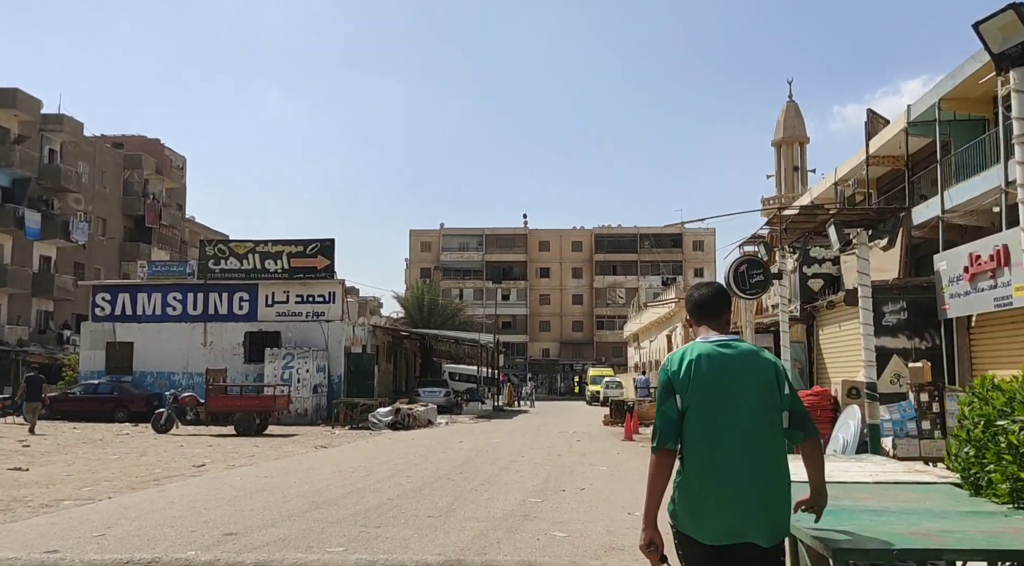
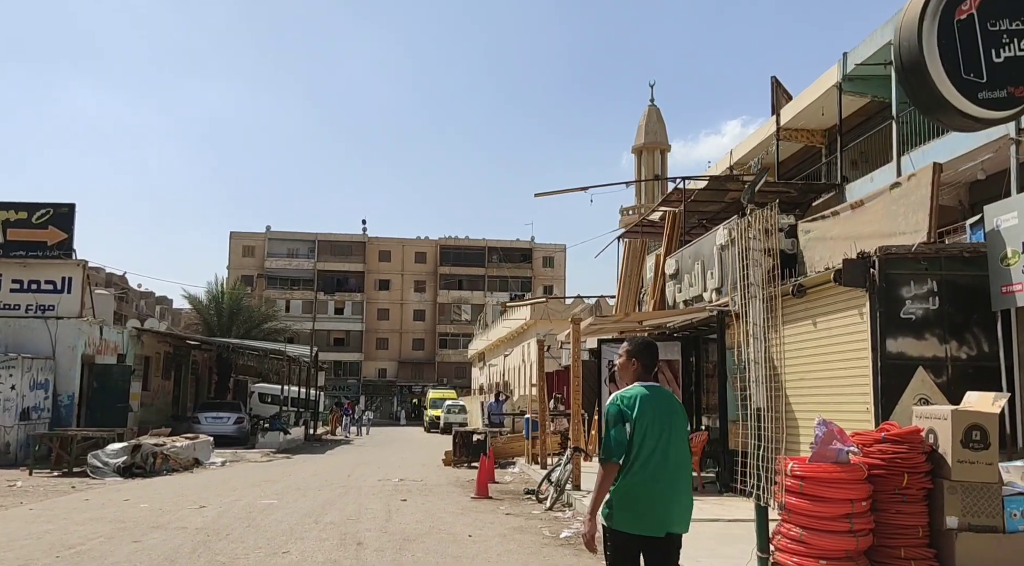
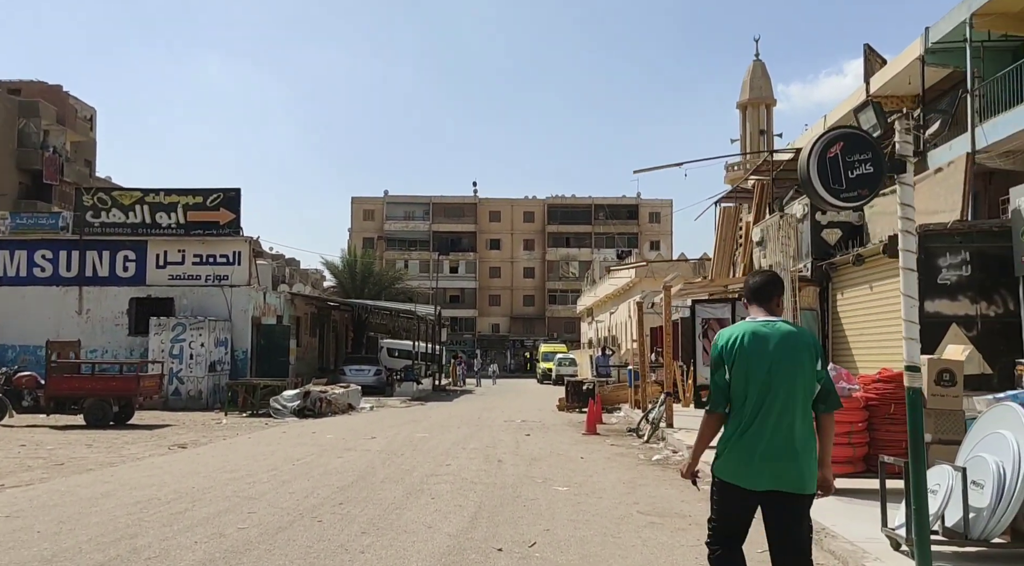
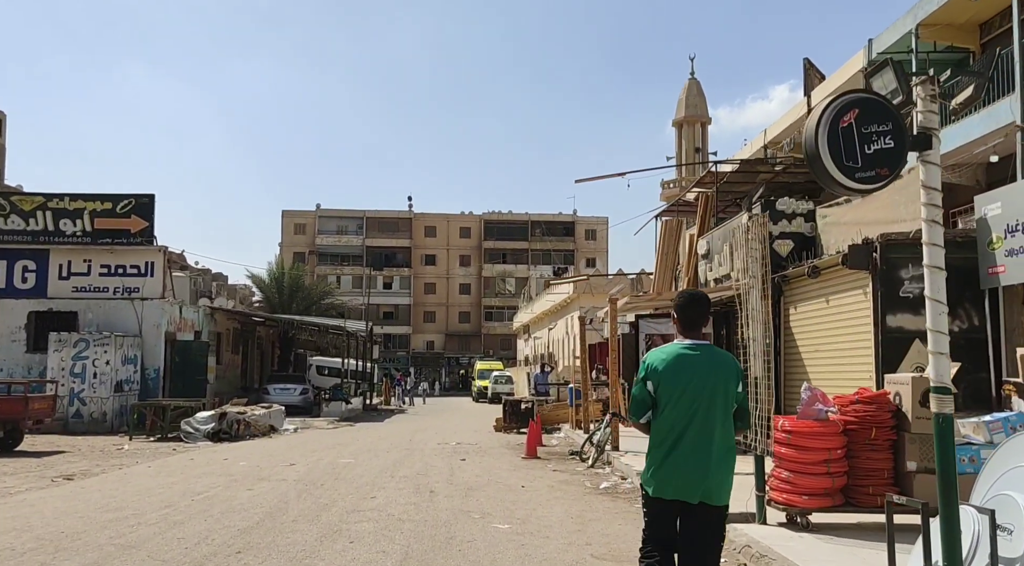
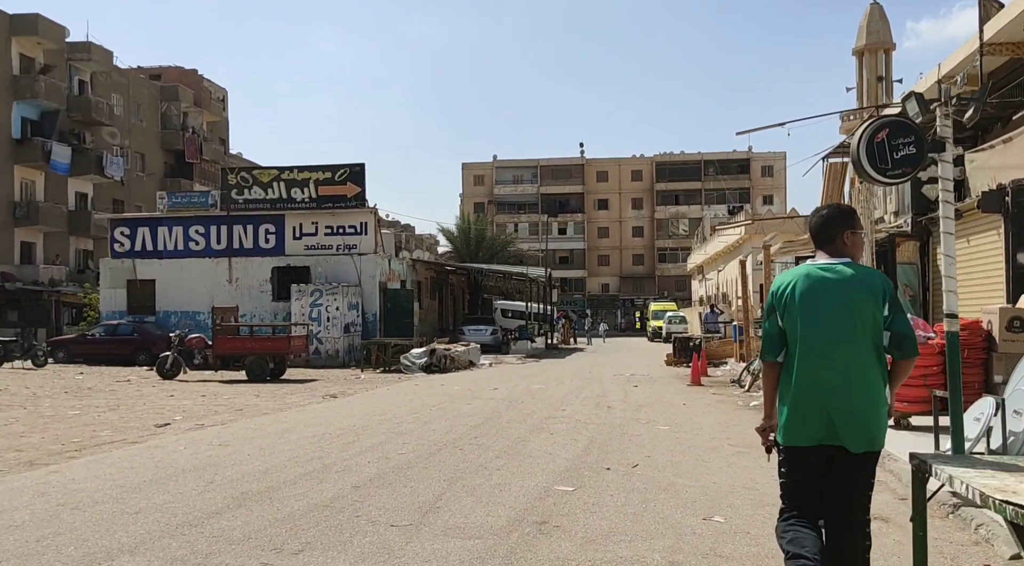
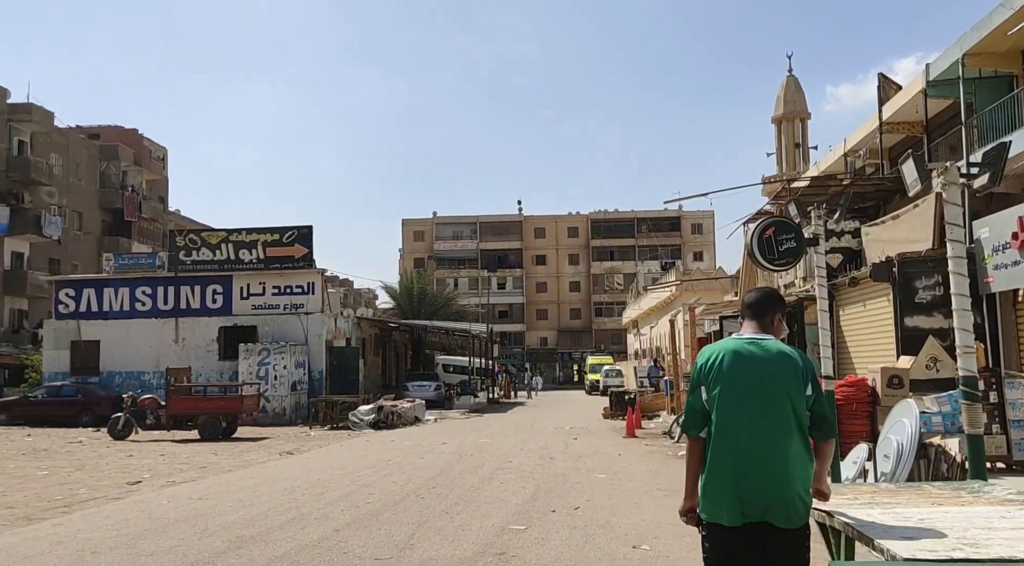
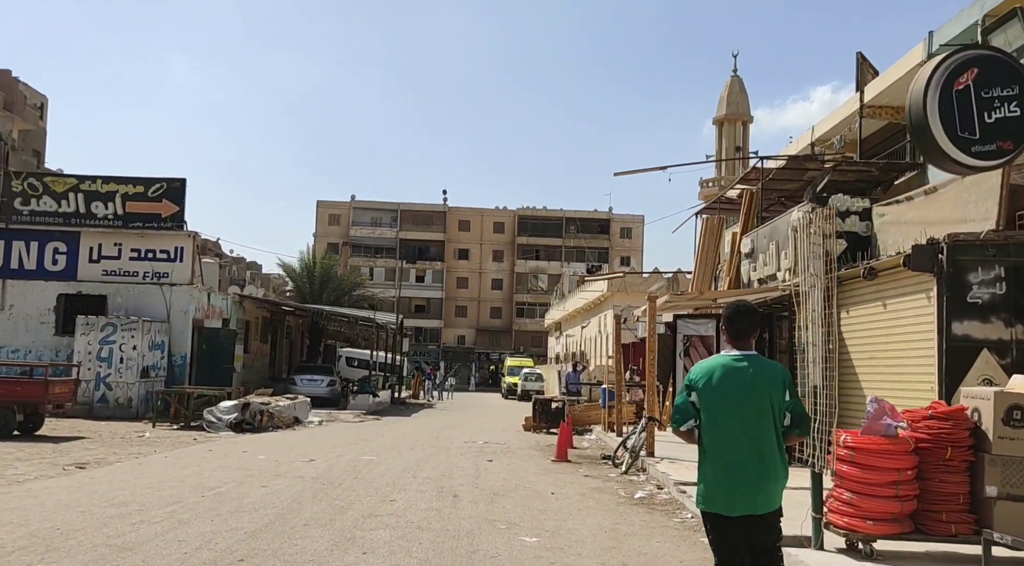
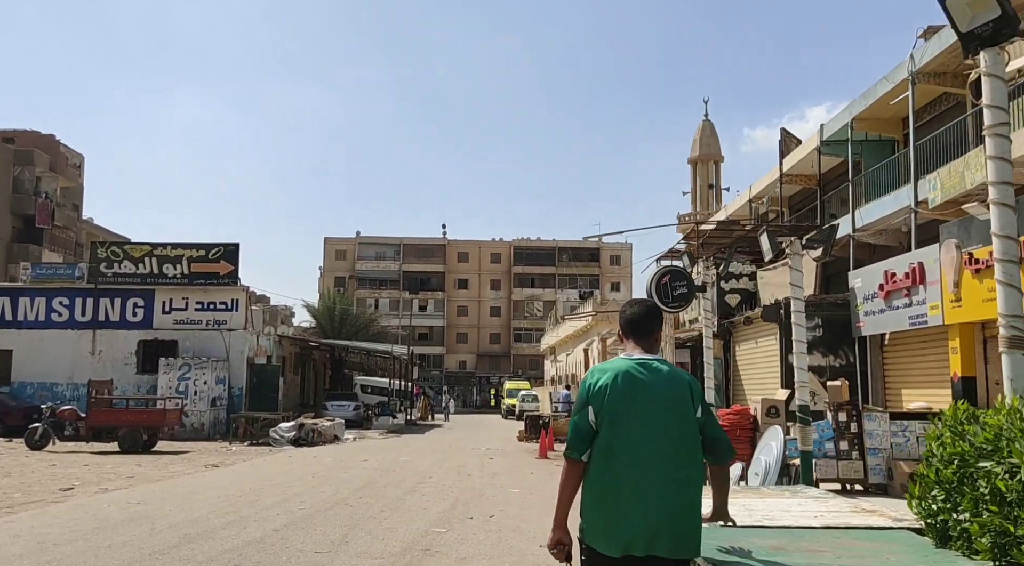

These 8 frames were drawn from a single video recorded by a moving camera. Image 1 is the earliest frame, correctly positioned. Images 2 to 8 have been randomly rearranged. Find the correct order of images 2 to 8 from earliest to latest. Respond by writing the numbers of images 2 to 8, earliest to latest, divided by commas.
8, 6, 5, 3, 4, 7, 2
